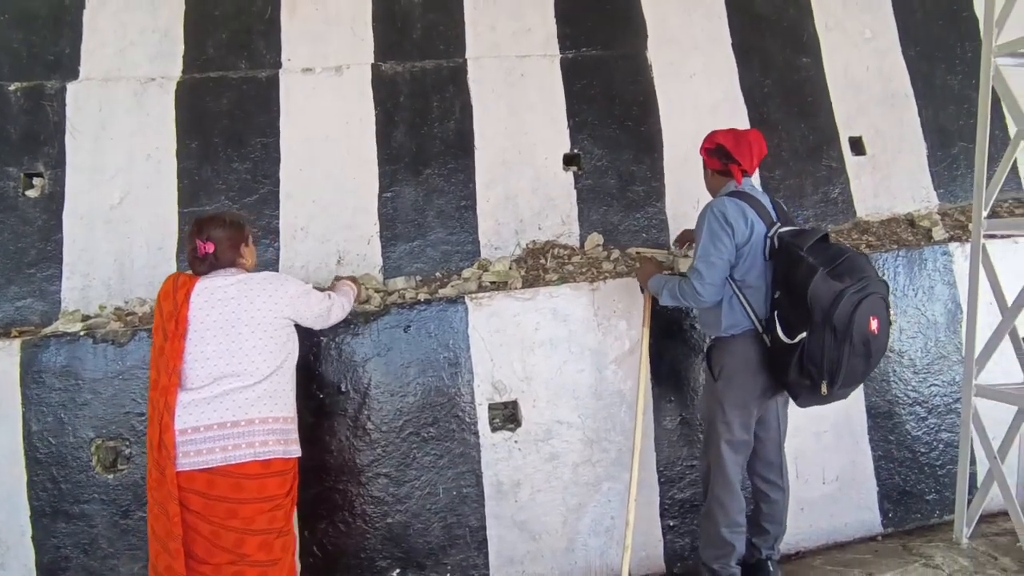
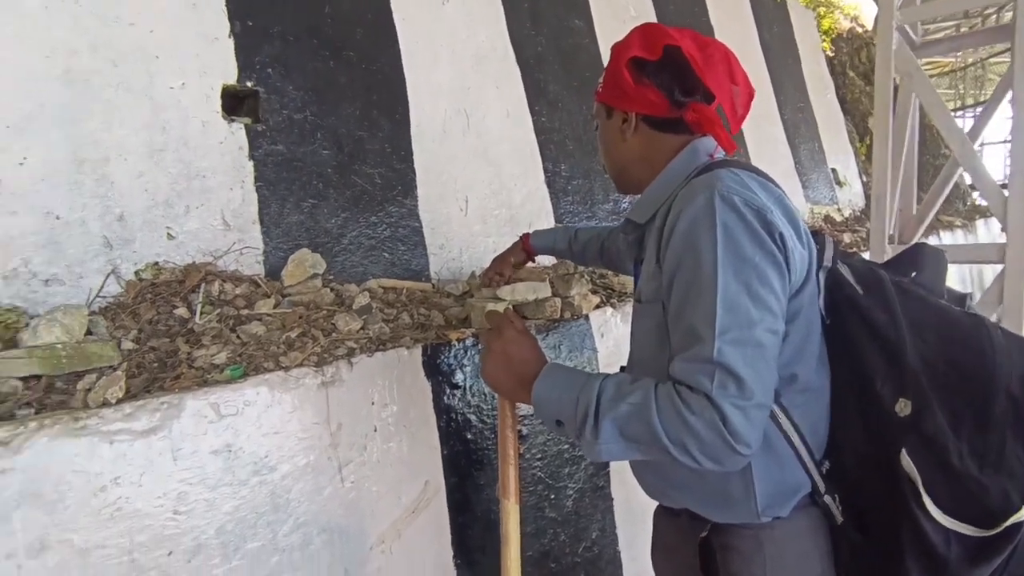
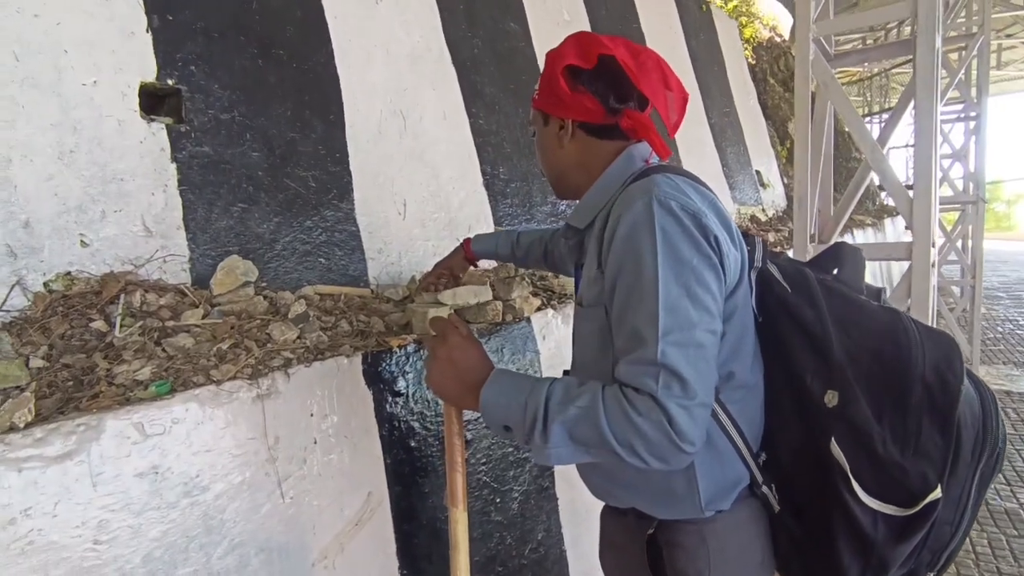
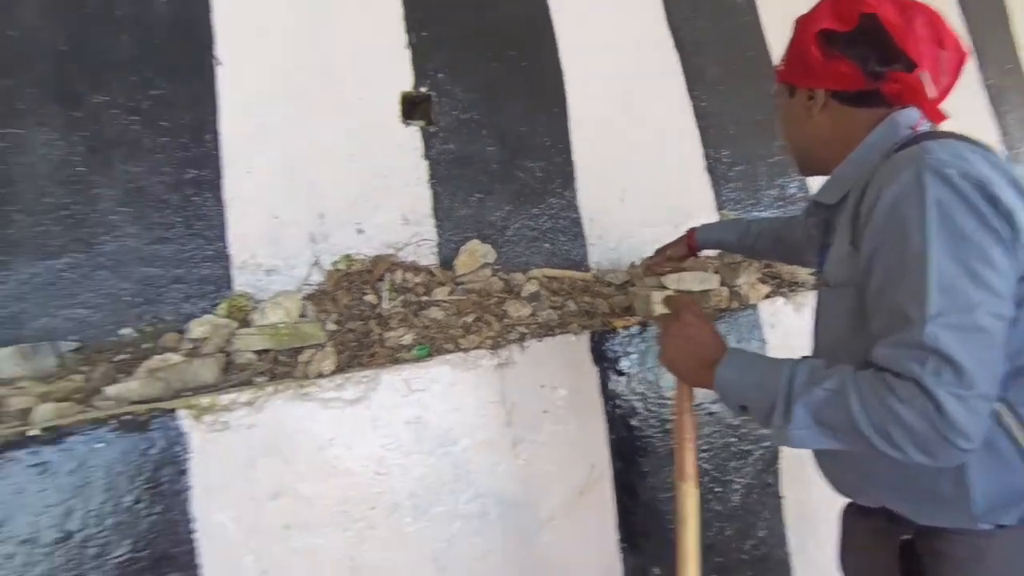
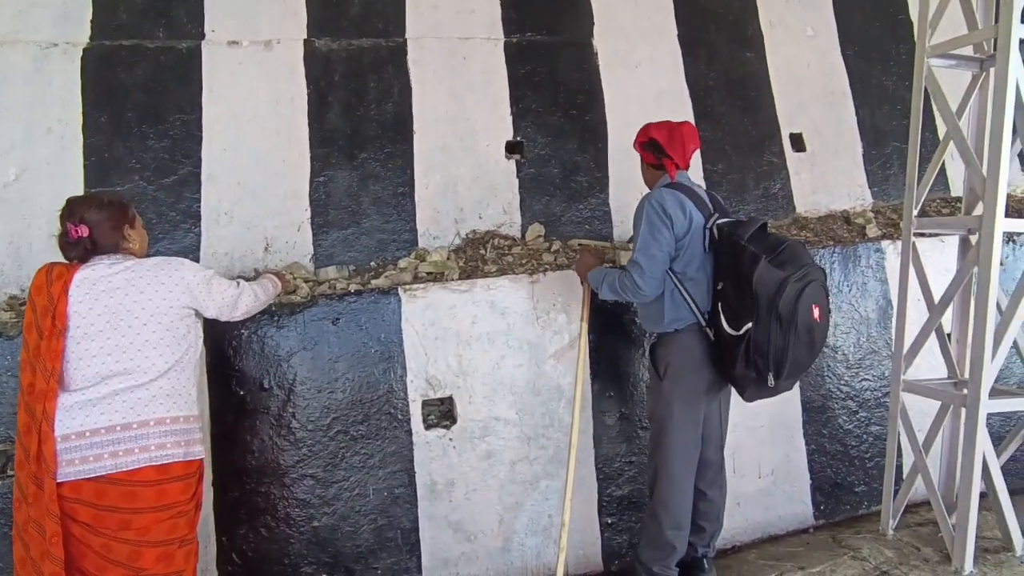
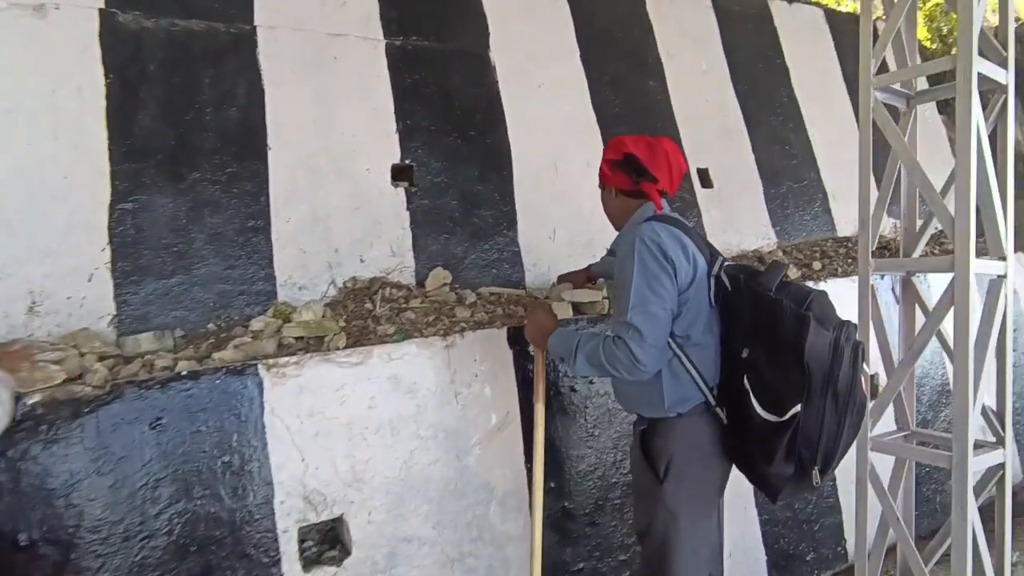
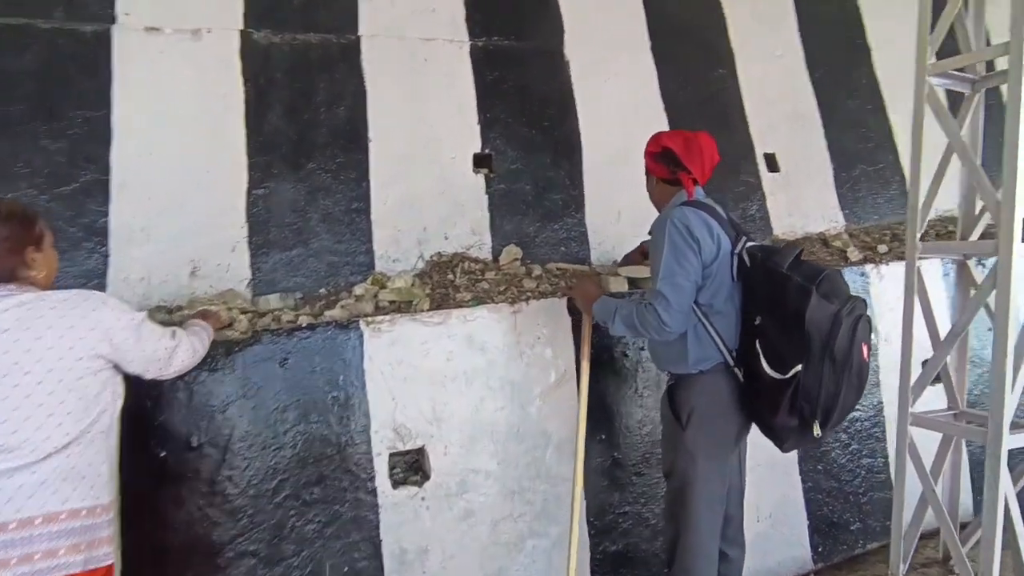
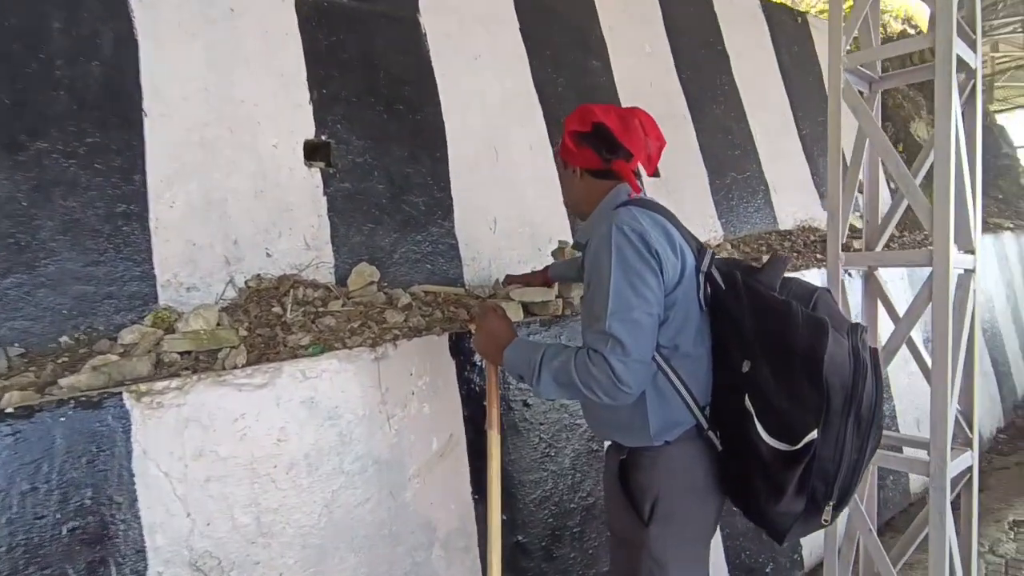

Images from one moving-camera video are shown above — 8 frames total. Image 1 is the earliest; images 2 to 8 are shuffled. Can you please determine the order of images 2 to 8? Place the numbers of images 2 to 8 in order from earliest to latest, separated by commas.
5, 7, 6, 8, 3, 2, 4
